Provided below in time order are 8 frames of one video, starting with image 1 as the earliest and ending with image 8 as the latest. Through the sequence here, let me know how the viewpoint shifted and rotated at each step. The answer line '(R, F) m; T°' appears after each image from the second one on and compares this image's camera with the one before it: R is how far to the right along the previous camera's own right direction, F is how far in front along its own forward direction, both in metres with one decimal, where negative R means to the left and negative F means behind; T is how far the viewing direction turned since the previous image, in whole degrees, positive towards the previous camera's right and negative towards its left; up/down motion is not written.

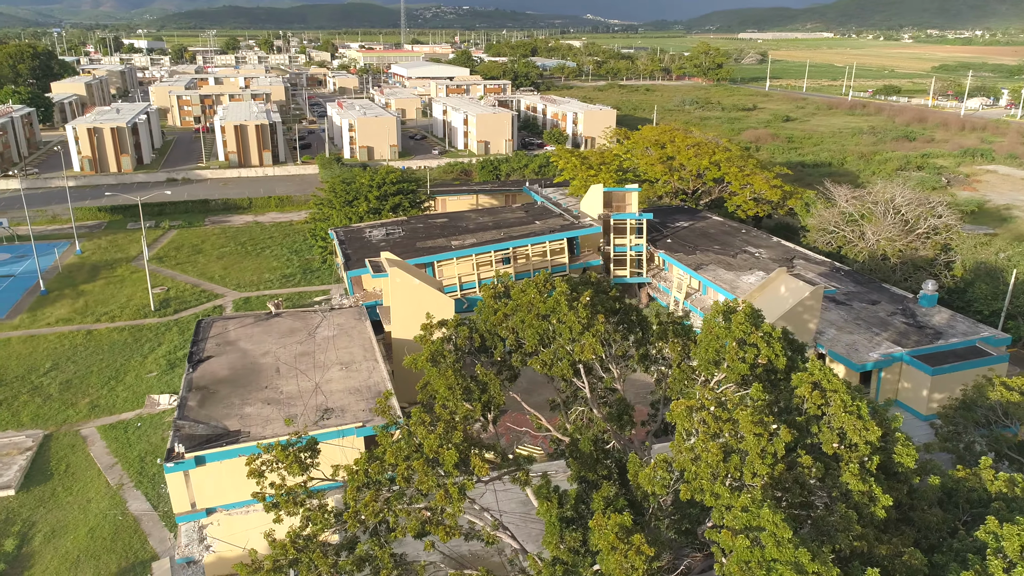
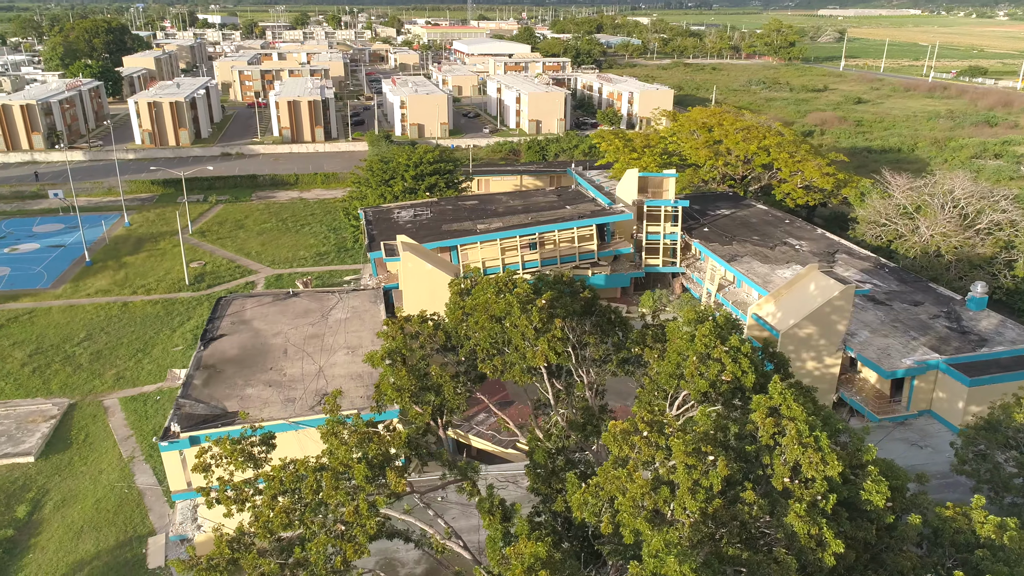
(+1.9, +0.9) m; -5°
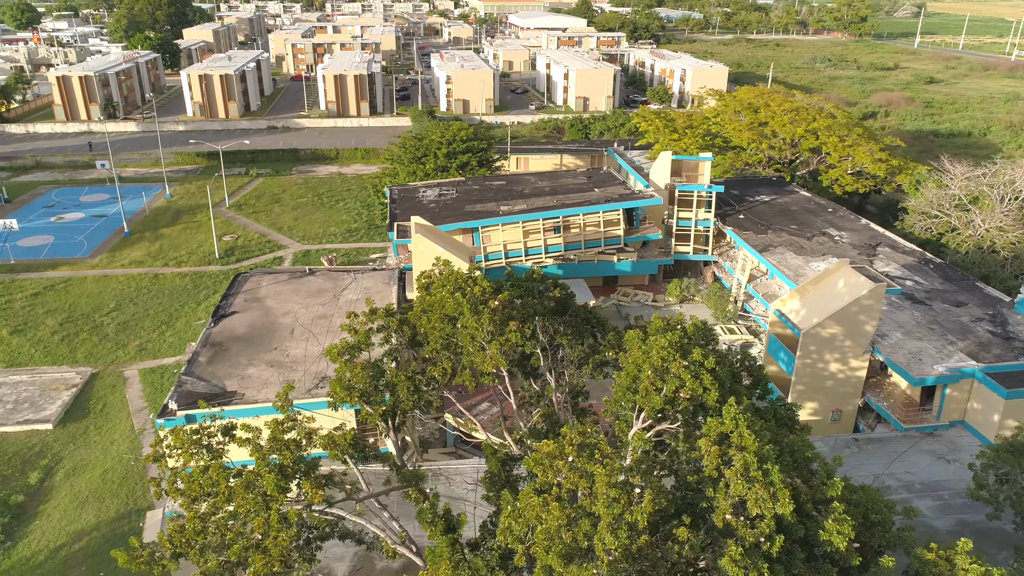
(+1.7, +0.9) m; -4°
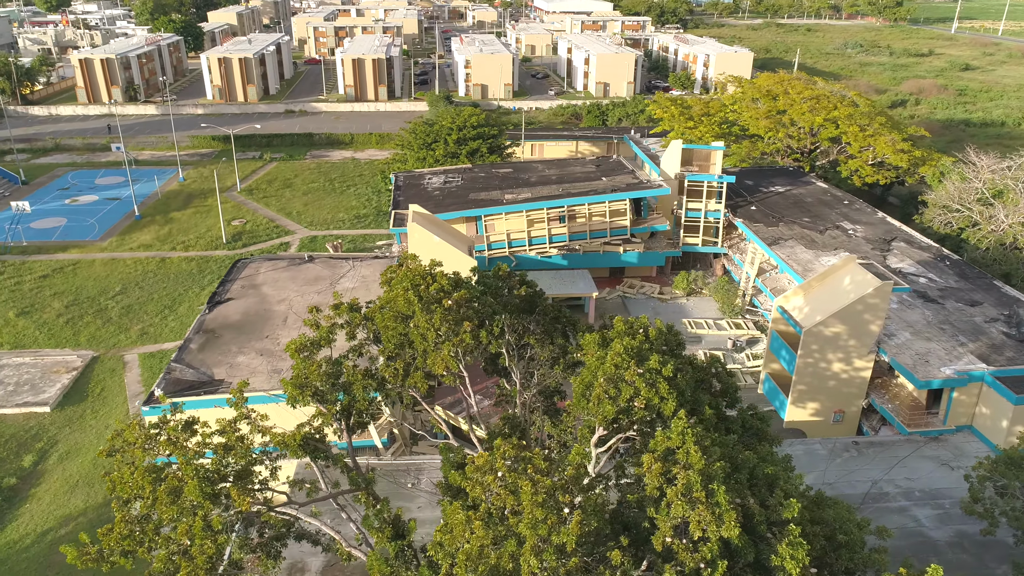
(+1.1, +0.6) m; -2°
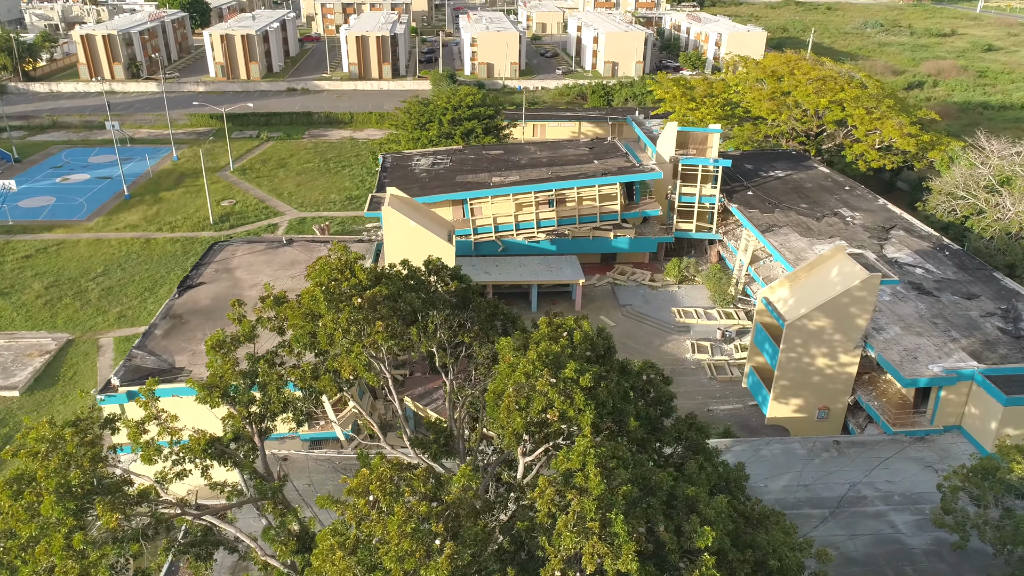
(+1.5, +0.9) m; -1°
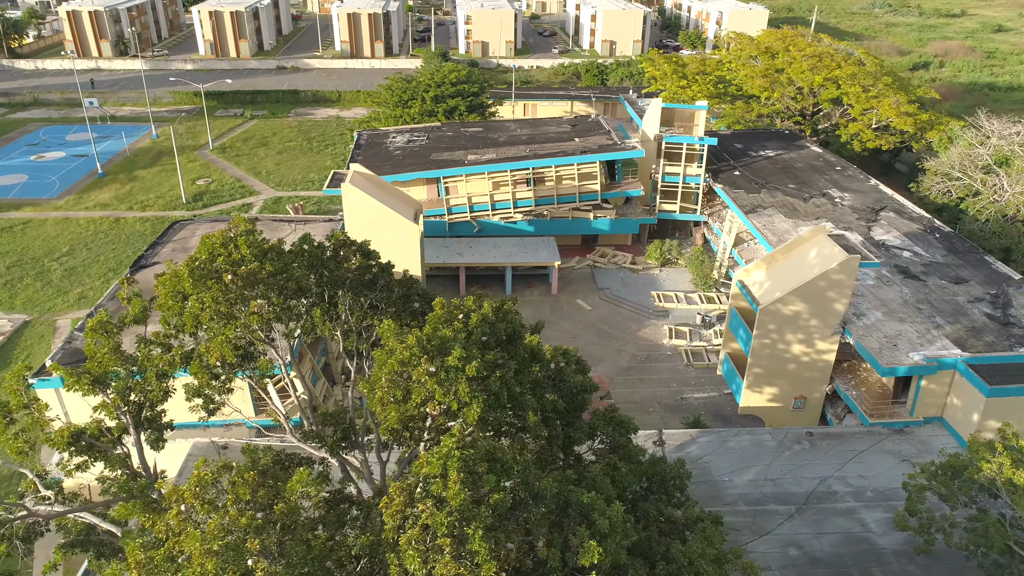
(+1.5, +1.2) m; 0°
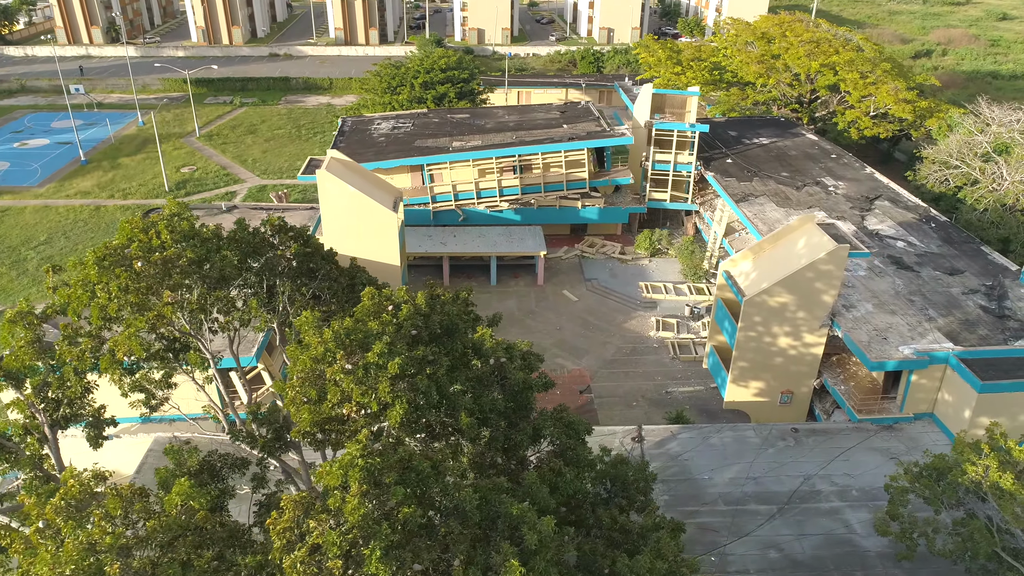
(+0.8, +0.8) m; 0°
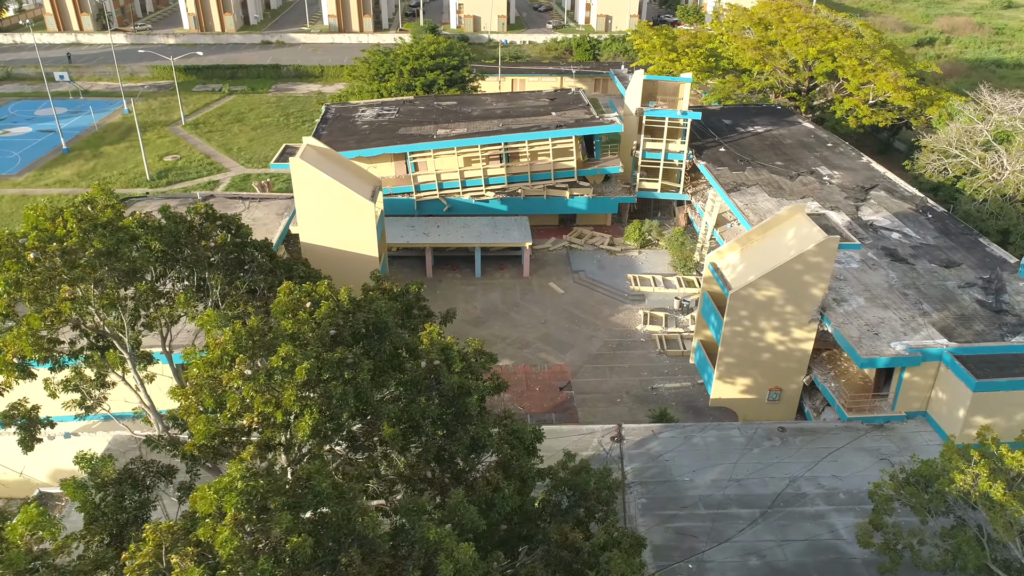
(+0.7, +0.9) m; 0°
